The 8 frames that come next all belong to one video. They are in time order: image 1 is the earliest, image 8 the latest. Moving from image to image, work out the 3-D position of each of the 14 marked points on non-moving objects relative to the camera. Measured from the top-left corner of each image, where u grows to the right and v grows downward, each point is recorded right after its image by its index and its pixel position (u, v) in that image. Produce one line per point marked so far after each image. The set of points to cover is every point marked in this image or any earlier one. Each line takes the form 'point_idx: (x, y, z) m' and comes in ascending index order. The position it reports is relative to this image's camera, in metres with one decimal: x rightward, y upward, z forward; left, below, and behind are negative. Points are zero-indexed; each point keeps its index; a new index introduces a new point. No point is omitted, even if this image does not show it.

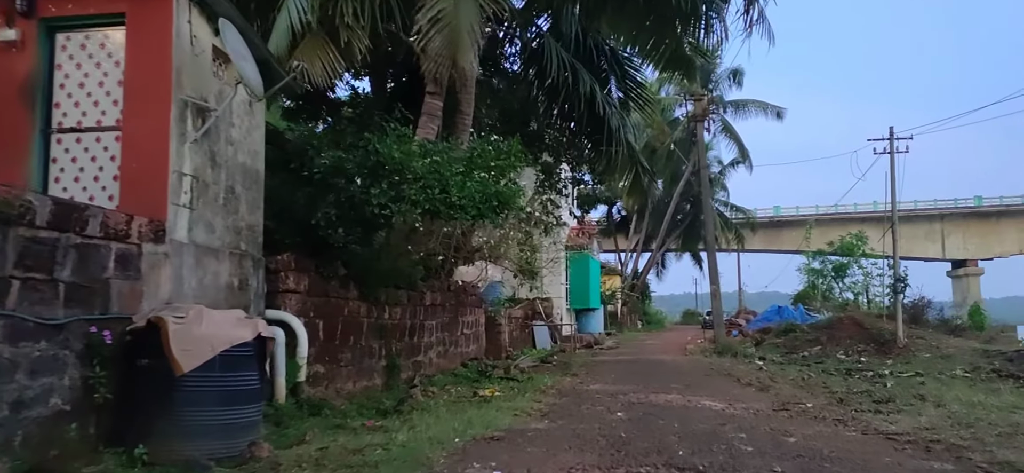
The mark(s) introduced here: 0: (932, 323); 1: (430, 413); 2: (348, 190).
0: (+11.1, -2.3, +19.0) m
1: (-0.8, -1.7, +6.9) m
2: (-1.8, +0.5, +7.9) m
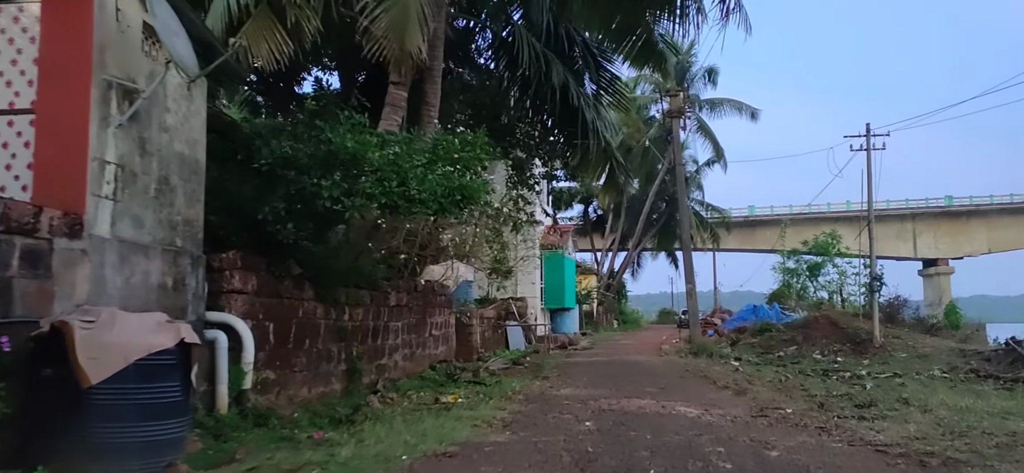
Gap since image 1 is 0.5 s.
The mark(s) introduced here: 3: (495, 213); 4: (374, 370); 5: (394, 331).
0: (+10.3, -2.2, +18.8) m
1: (-1.1, -1.7, +6.4) m
2: (-2.2, +0.6, +7.3) m
3: (-0.3, +0.5, +13.1) m
4: (-2.2, -2.2, +11.5) m
5: (-2.1, -1.7, +12.6) m
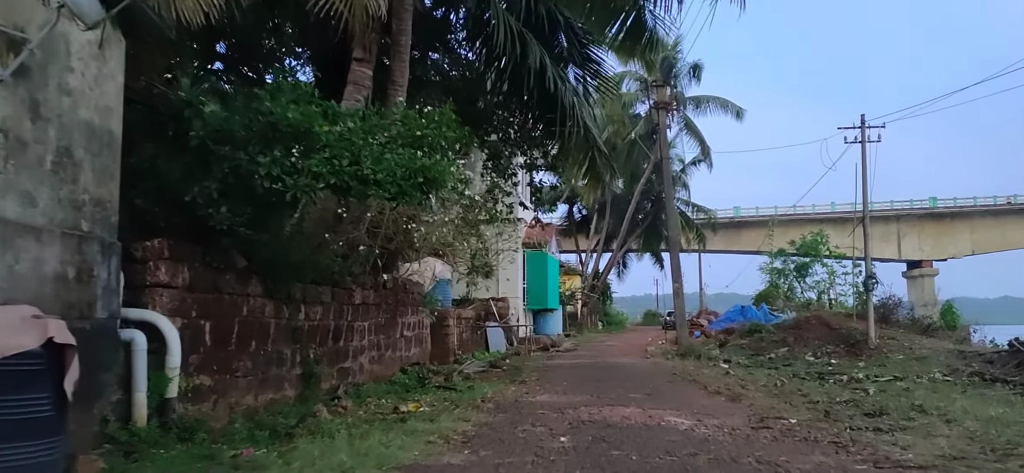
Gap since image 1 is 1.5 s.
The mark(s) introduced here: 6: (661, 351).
0: (+9.8, -2.2, +18.1) m
1: (-1.4, -1.5, +5.5) m
2: (-2.5, +0.7, +6.4) m
3: (-0.8, +0.6, +12.2) m
4: (-2.6, -2.0, +10.6) m
5: (-2.5, -1.5, +11.6) m
6: (+4.1, -3.1, +19.6) m
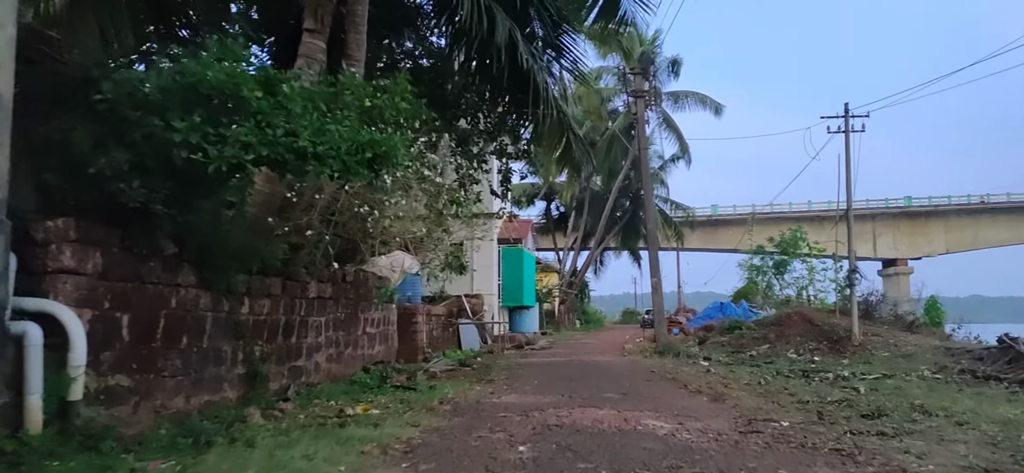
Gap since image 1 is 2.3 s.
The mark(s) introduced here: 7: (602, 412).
0: (+9.1, -2.0, +17.6) m
1: (-1.7, -1.4, +4.6) m
2: (-2.8, +0.9, +5.5) m
3: (-1.3, +0.7, +11.4) m
4: (-3.1, -1.9, +9.7) m
5: (-3.0, -1.4, +10.7) m
6: (+3.3, -3.0, +18.9) m
7: (+0.8, -1.6, +6.4) m
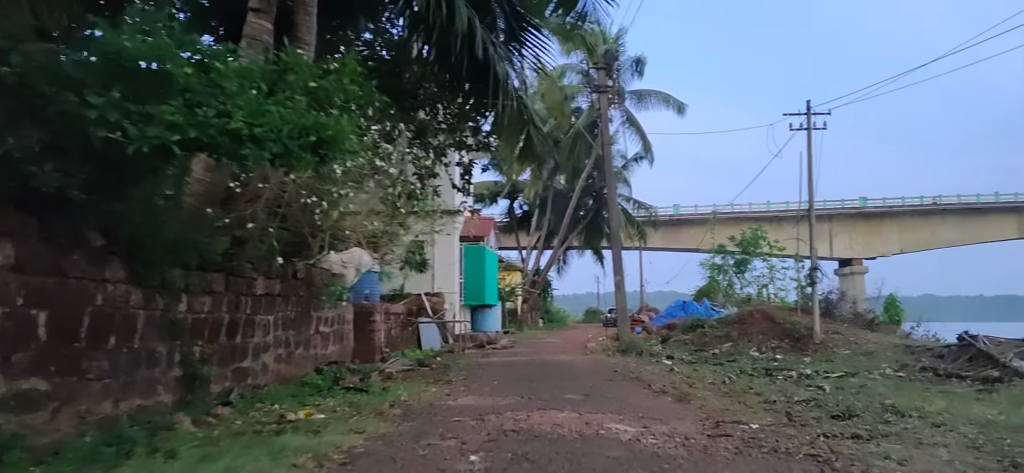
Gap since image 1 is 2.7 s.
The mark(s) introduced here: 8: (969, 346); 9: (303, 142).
0: (+8.2, -2.0, +17.7) m
1: (-2.0, -1.3, +4.1) m
2: (-3.1, +0.9, +5.0) m
3: (-1.9, +0.8, +10.9) m
4: (-3.6, -1.8, +9.2) m
5: (-3.5, -1.3, +10.2) m
6: (+2.3, -2.9, +18.6) m
7: (+0.4, -1.5, +6.1) m
8: (+7.8, -1.9, +12.3) m
9: (-1.7, +0.8, +5.9) m
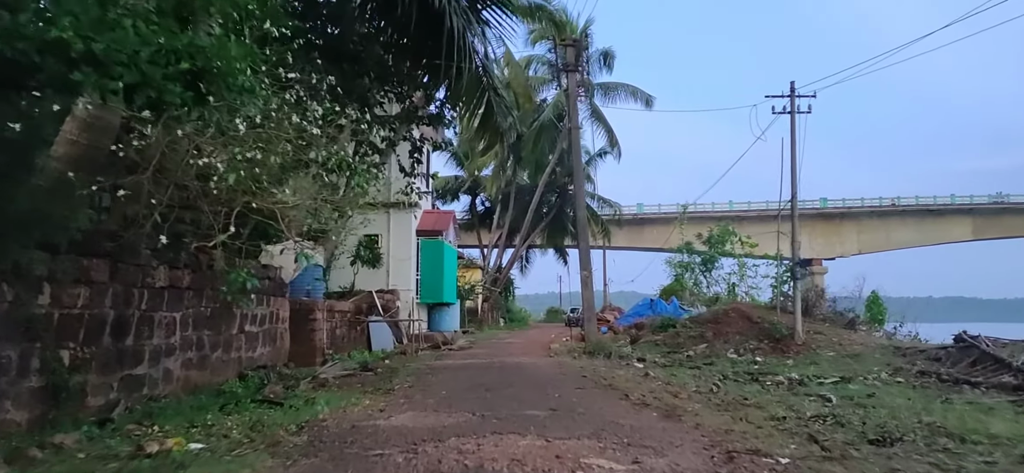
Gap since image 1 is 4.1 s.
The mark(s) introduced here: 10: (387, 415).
0: (+7.2, -1.8, +16.6) m
1: (-2.3, -1.1, +2.5) m
2: (-3.4, +1.2, +3.3) m
3: (-2.5, +1.0, +9.3) m
4: (-4.1, -1.5, +7.5) m
5: (-4.1, -1.1, +8.5) m
6: (+1.3, -2.7, +17.2) m
7: (+0.1, -1.3, +4.6) m
8: (+7.1, -1.7, +11.2) m
9: (-2.0, +1.0, +4.3) m
10: (-1.0, -1.5, +6.0) m
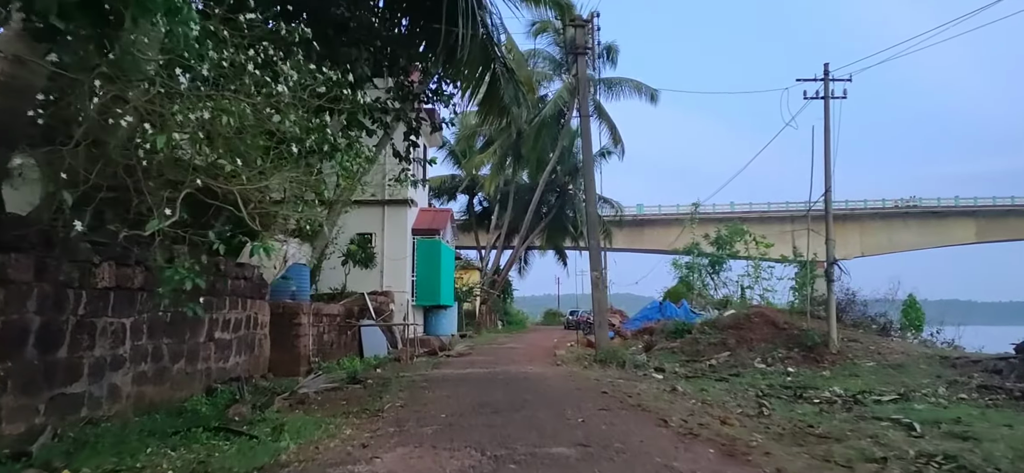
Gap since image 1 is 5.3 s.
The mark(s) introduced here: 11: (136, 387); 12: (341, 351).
0: (+7.3, -1.8, +15.3) m
1: (-2.1, -1.0, +1.2) m
2: (-3.3, +1.3, +2.0) m
3: (-2.3, +1.1, +7.9) m
4: (-4.0, -1.5, +6.1) m
5: (-4.0, -1.0, +7.1) m
6: (+1.4, -2.7, +15.9) m
7: (+0.2, -1.2, +3.3) m
8: (+7.2, -1.7, +9.9) m
9: (-1.9, +1.1, +3.0) m
10: (-0.9, -1.4, +4.6) m
11: (-4.0, -1.6, +7.5) m
12: (-3.9, -2.6, +16.1) m
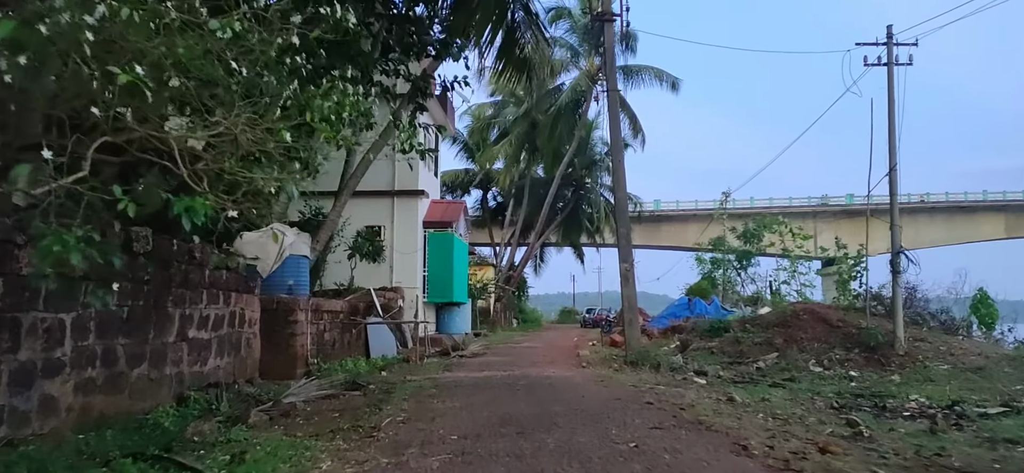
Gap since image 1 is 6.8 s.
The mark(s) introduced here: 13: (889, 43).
0: (+7.7, -1.6, +13.7) m
1: (-2.0, -0.8, -0.2) m
2: (-3.1, +1.5, +0.6) m
3: (-2.1, +1.3, +6.5) m
4: (-3.8, -1.3, +4.7) m
5: (-3.8, -0.8, +5.7) m
6: (+1.8, -2.4, +14.4) m
7: (+0.4, -1.0, +1.8) m
8: (+7.5, -1.5, +8.3) m
9: (-1.8, +1.3, +1.5) m
10: (-0.7, -1.2, +3.2) m
11: (-3.7, -1.4, +6.2) m
12: (-3.5, -2.3, +14.7) m
13: (+6.1, +3.2, +11.7) m
